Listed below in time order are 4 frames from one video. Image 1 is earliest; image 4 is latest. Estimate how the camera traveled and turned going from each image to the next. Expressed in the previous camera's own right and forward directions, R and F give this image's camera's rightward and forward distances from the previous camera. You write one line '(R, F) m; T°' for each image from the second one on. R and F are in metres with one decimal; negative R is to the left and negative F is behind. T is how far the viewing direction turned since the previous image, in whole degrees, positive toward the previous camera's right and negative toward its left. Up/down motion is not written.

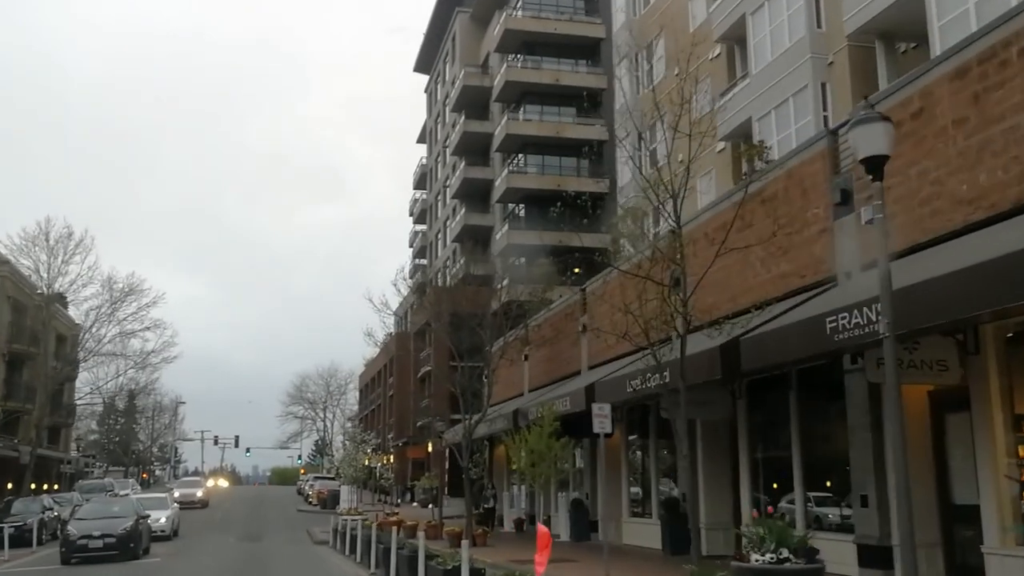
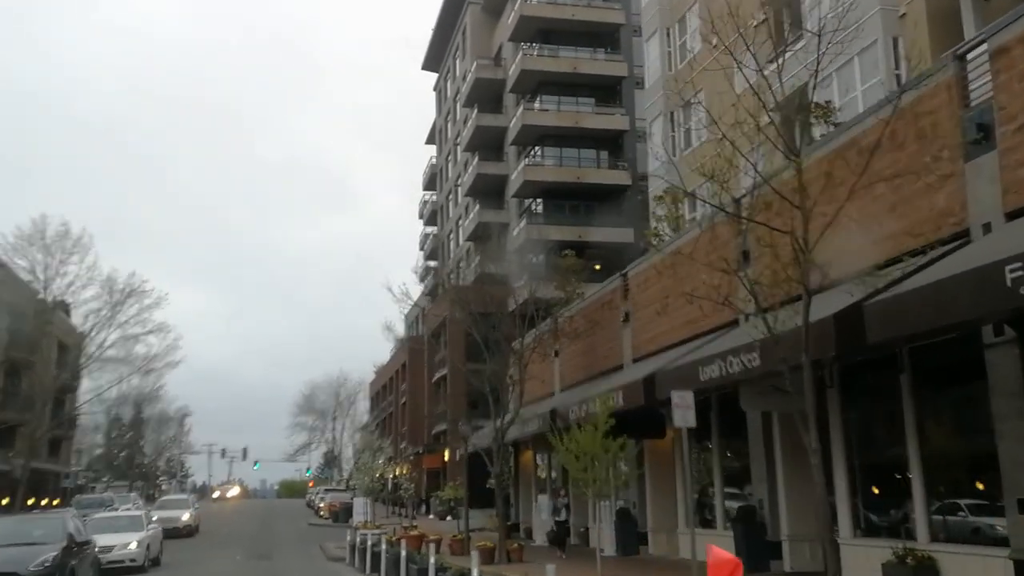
(-1.1, +2.4) m; -1°
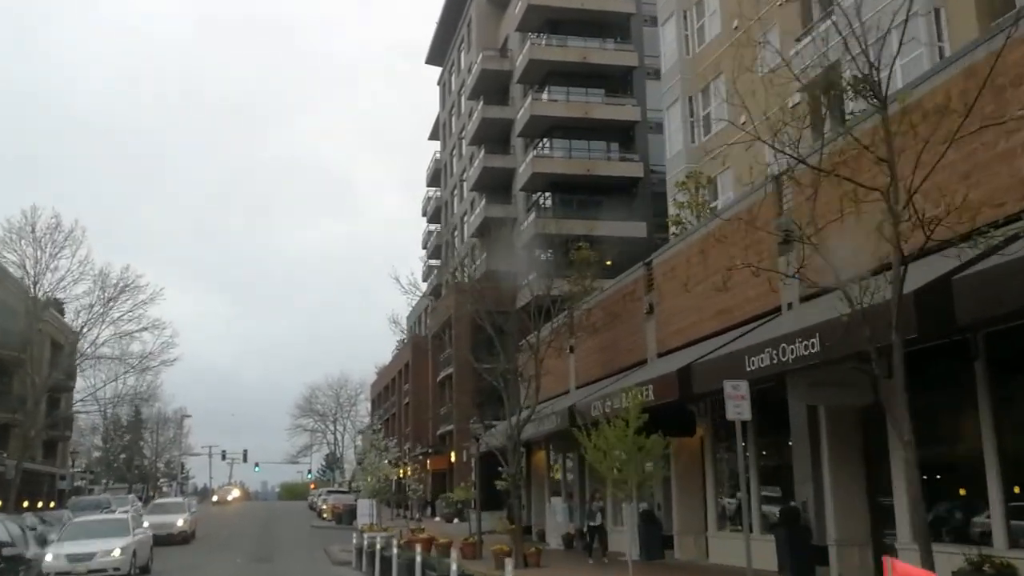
(-0.6, +1.2) m; 0°
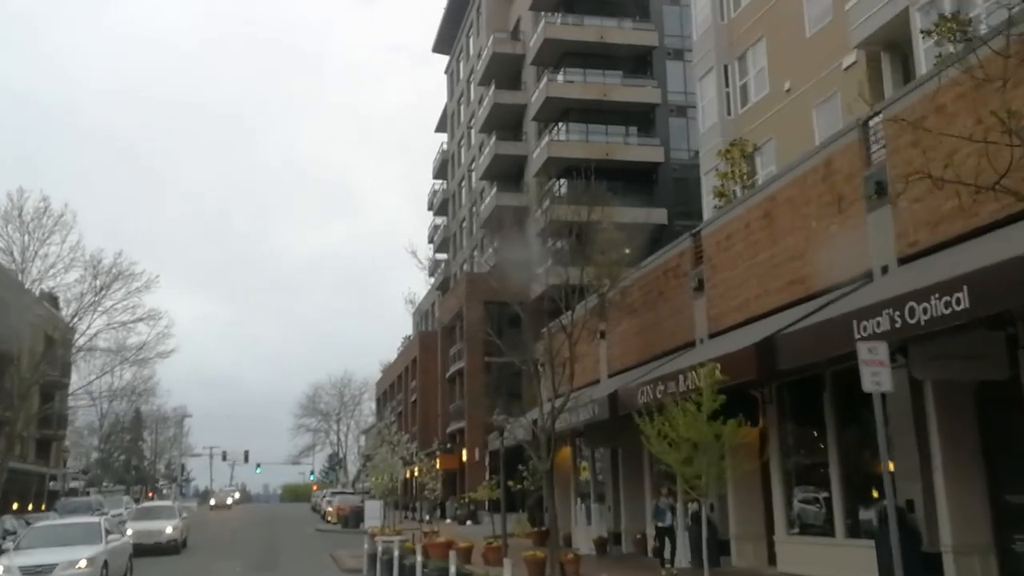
(-1.0, +2.3) m; 0°
